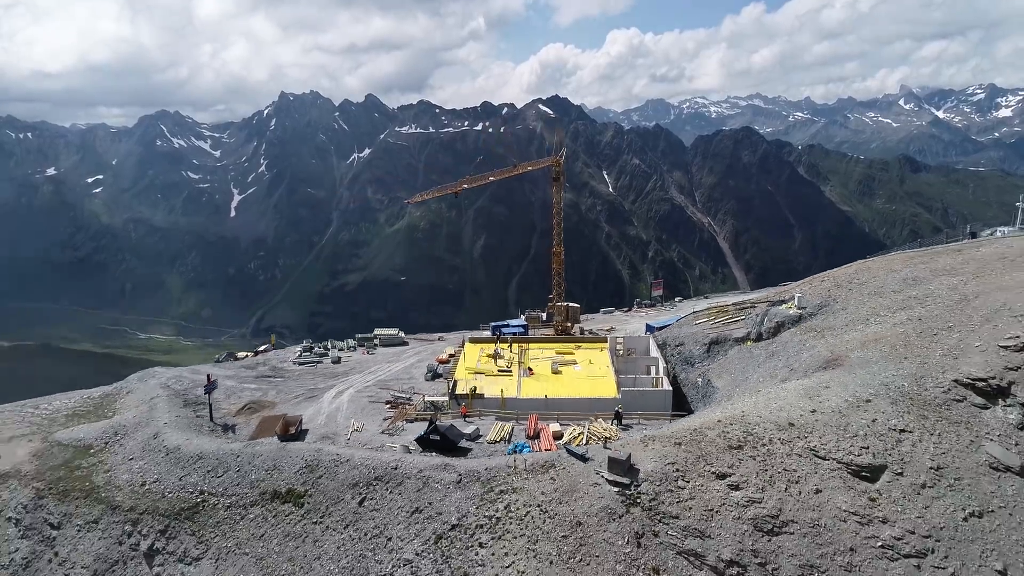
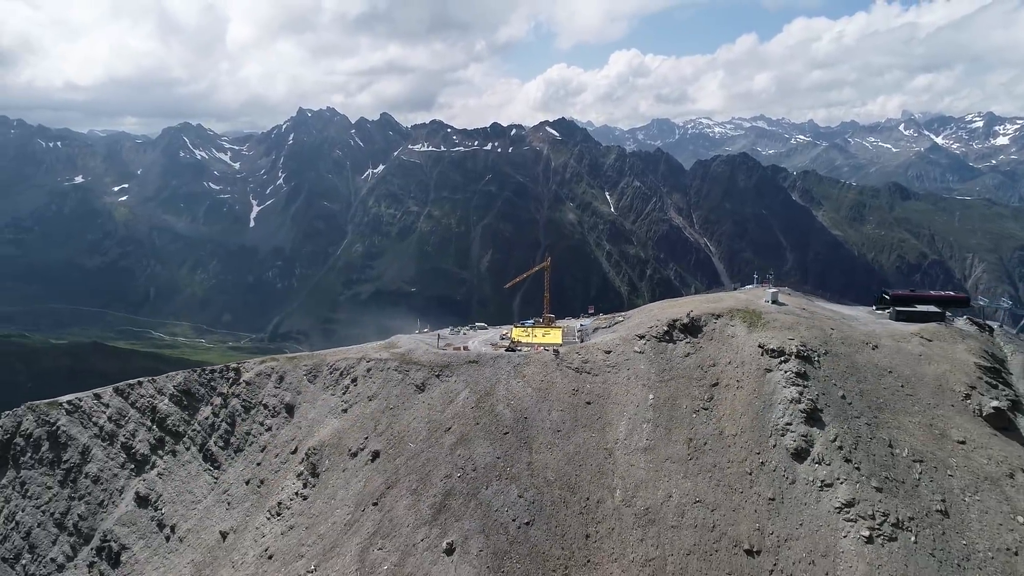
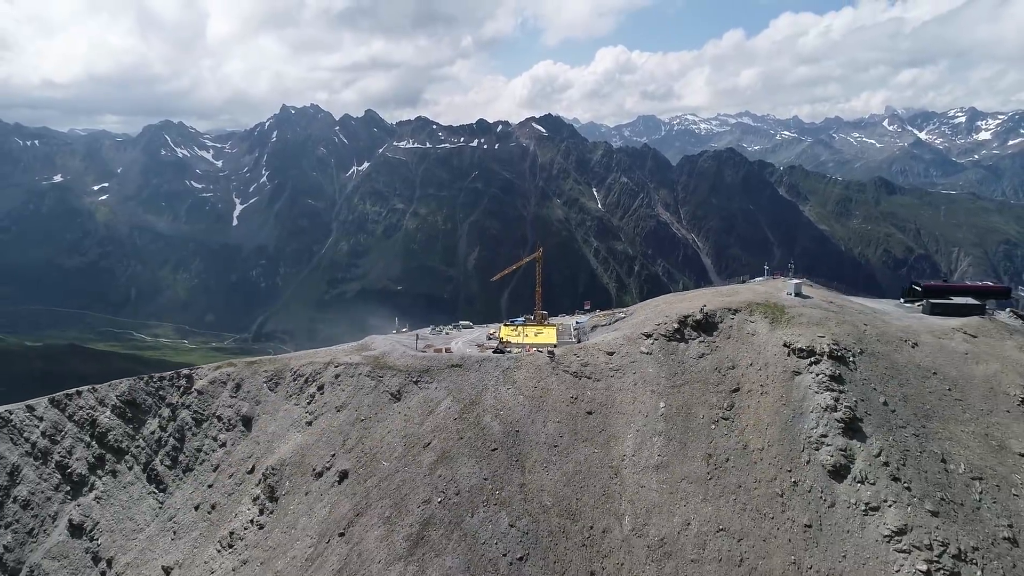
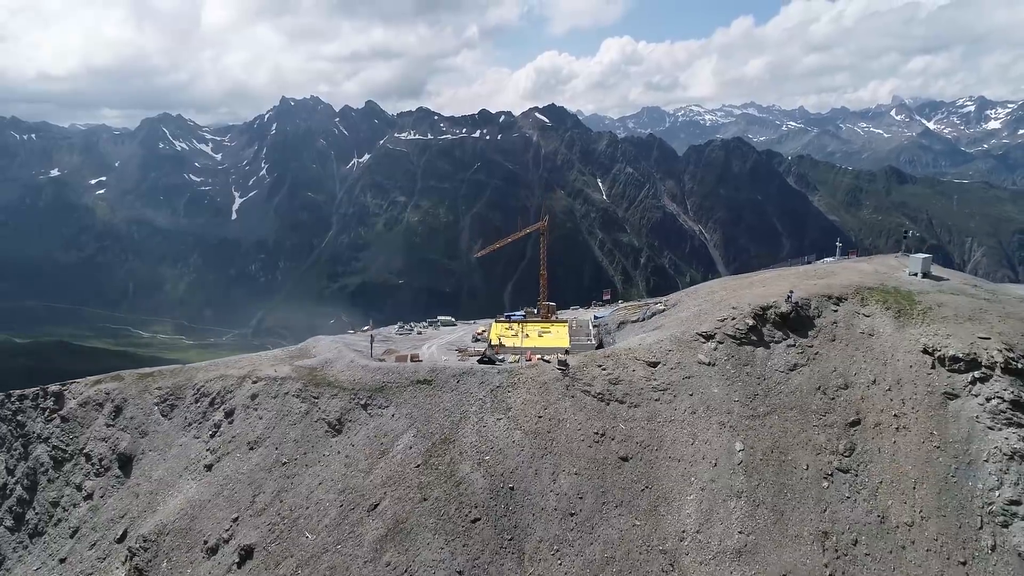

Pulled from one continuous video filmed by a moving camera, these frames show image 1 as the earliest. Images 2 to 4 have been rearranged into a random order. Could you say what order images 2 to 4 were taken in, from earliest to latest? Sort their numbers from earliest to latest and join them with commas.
4, 3, 2
